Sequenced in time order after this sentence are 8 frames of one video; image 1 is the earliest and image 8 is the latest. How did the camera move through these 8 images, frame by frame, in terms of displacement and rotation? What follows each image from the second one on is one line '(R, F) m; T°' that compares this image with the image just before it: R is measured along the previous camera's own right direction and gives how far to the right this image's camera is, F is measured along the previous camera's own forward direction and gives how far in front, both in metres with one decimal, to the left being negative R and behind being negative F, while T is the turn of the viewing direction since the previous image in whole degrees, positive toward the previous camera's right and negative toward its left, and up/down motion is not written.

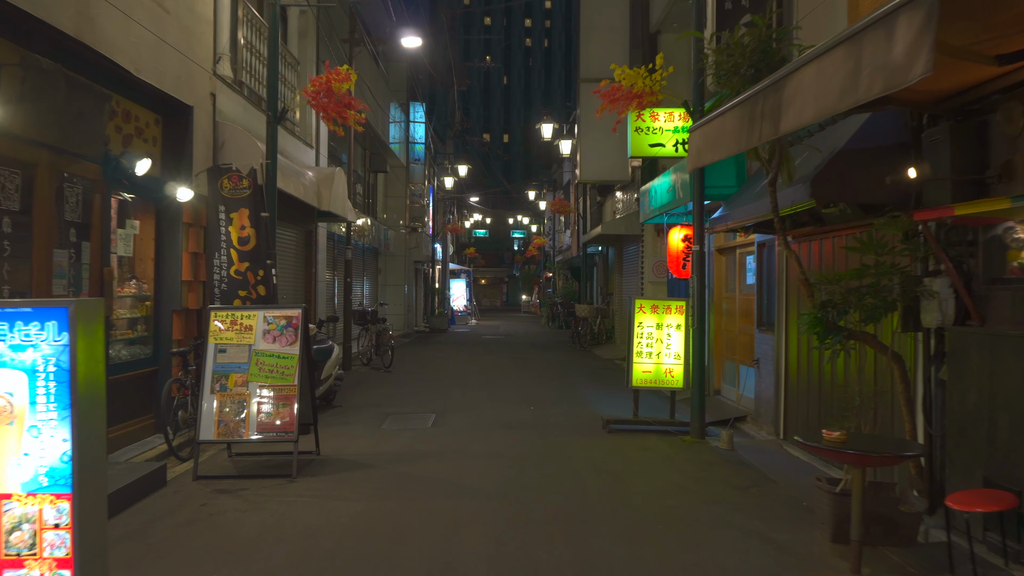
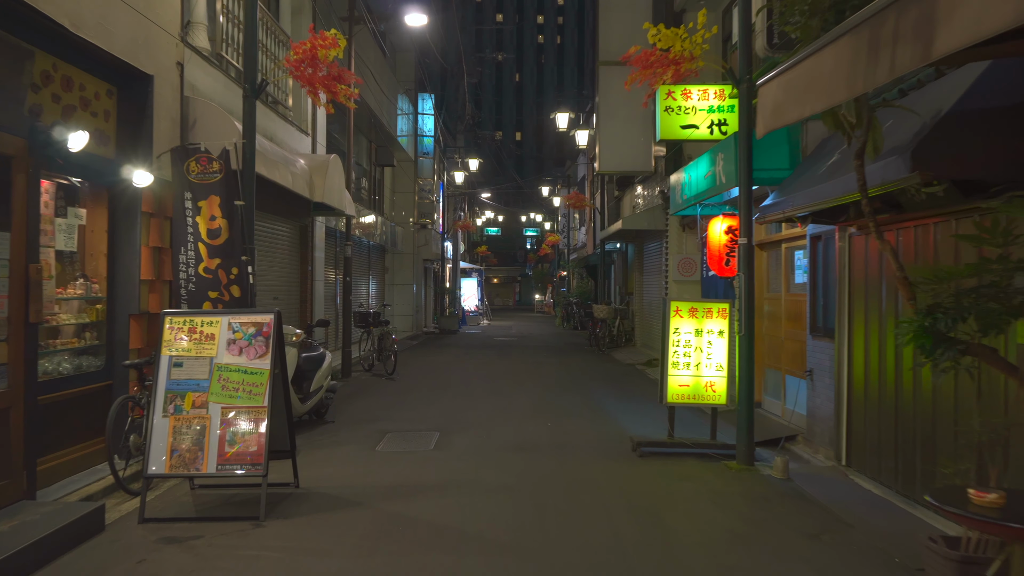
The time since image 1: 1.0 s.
(0.0, +1.2) m; -1°
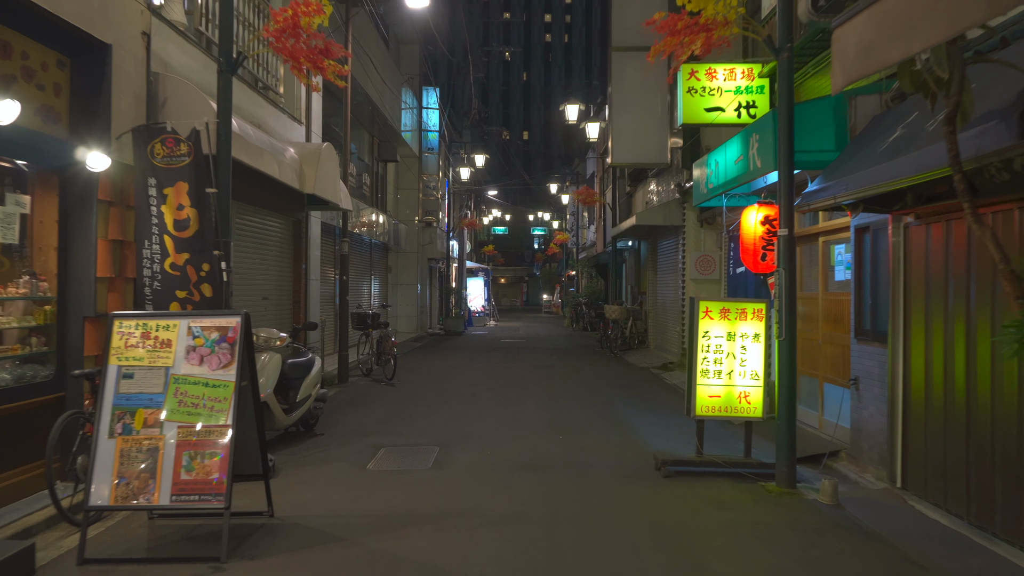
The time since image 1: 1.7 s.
(0.0, +0.8) m; 0°
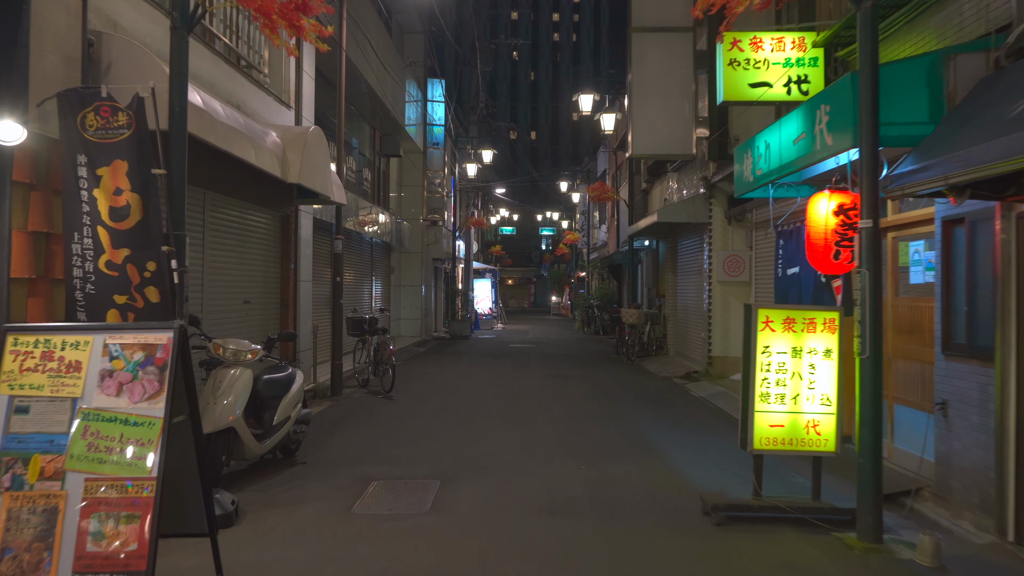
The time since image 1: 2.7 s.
(-0.1, +1.2) m; 0°
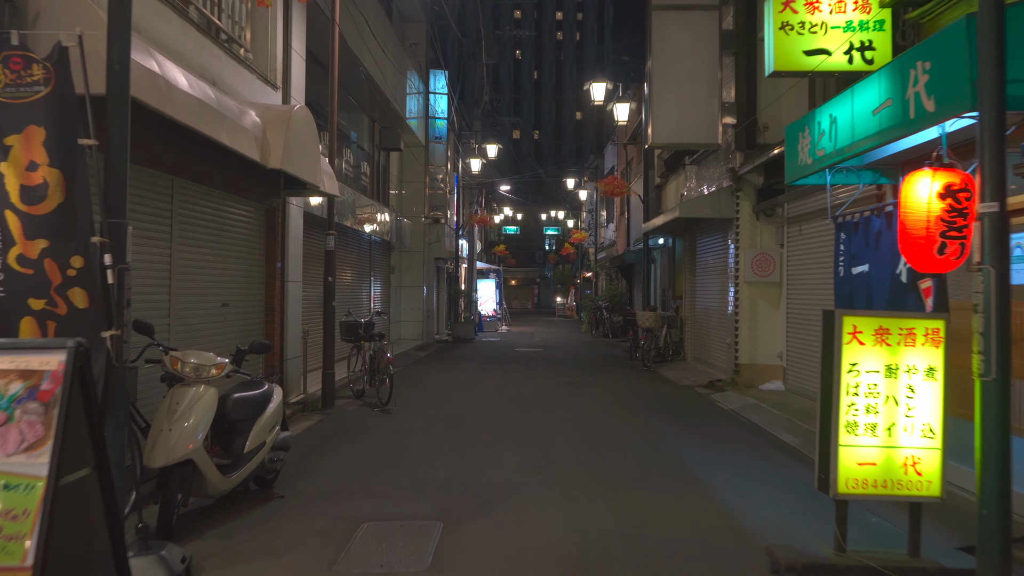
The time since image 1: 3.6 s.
(-0.1, +1.1) m; 0°
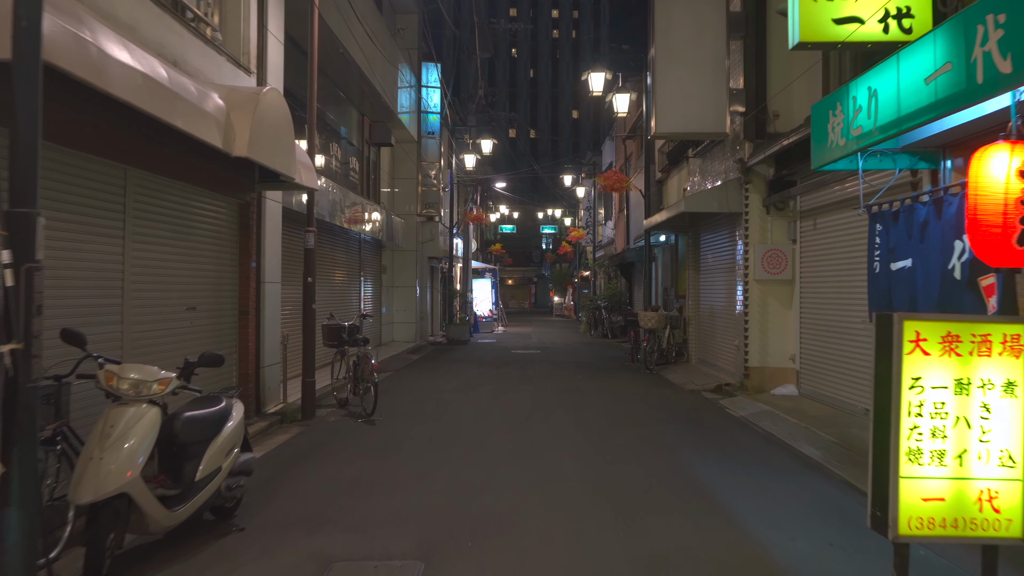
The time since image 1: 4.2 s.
(0.0, +0.7) m; 0°
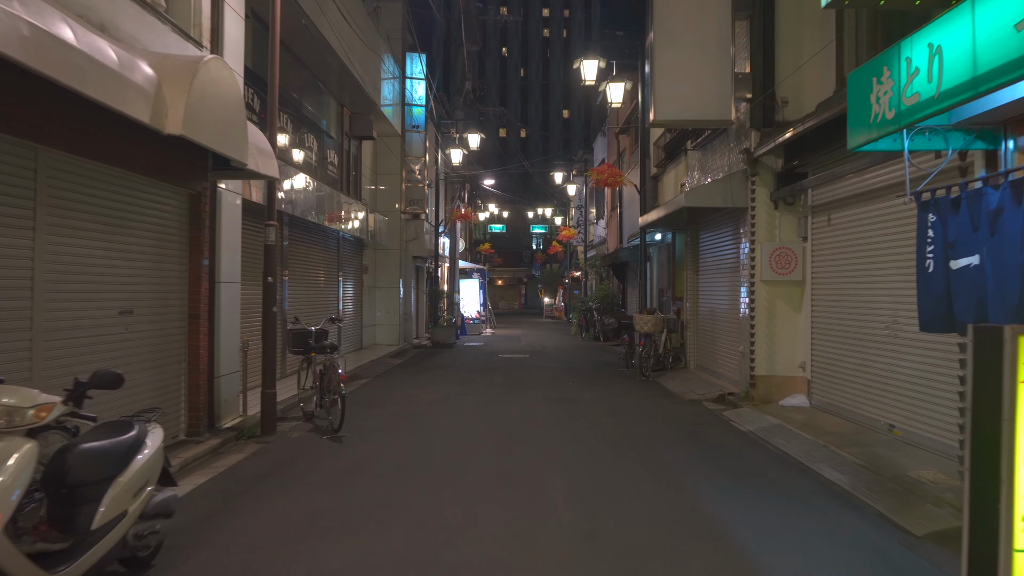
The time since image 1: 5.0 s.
(+0.1, +0.9) m; +1°
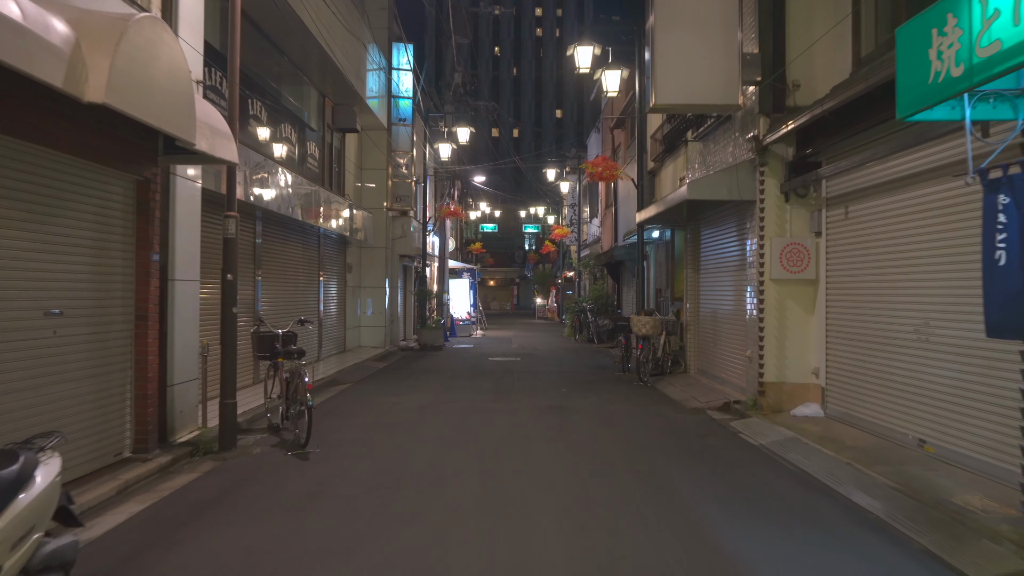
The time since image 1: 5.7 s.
(0.0, +0.8) m; 0°
